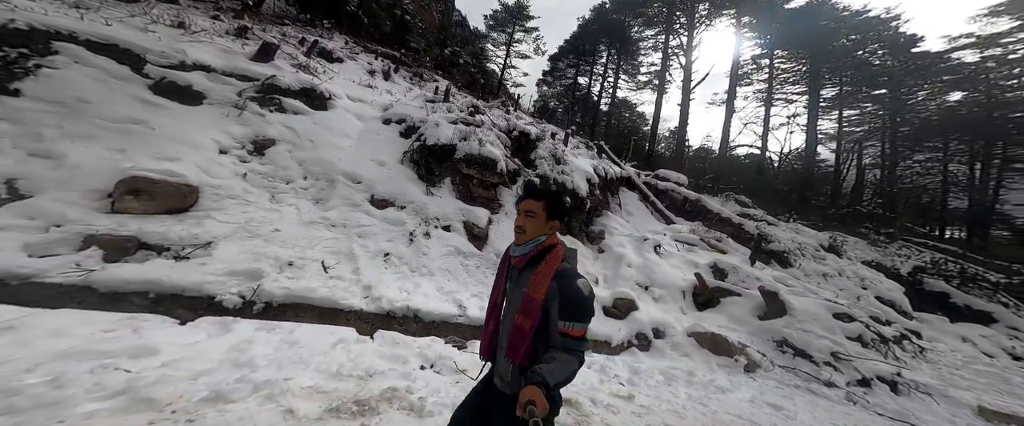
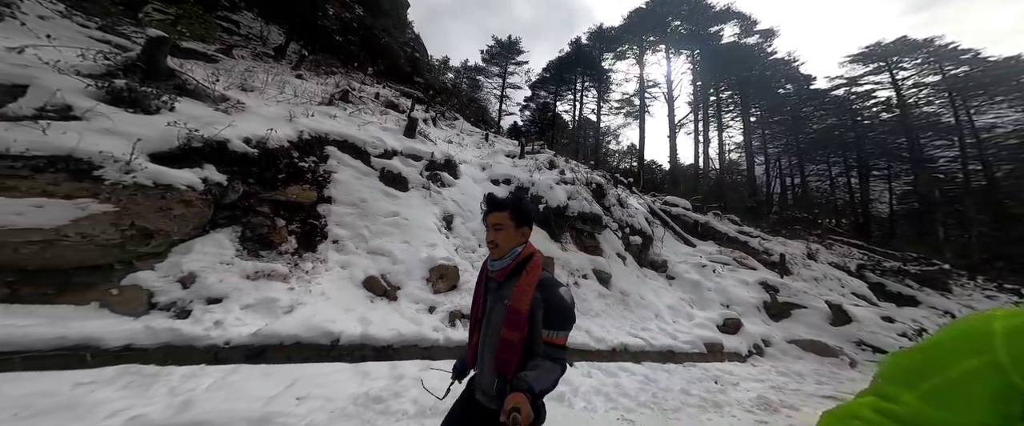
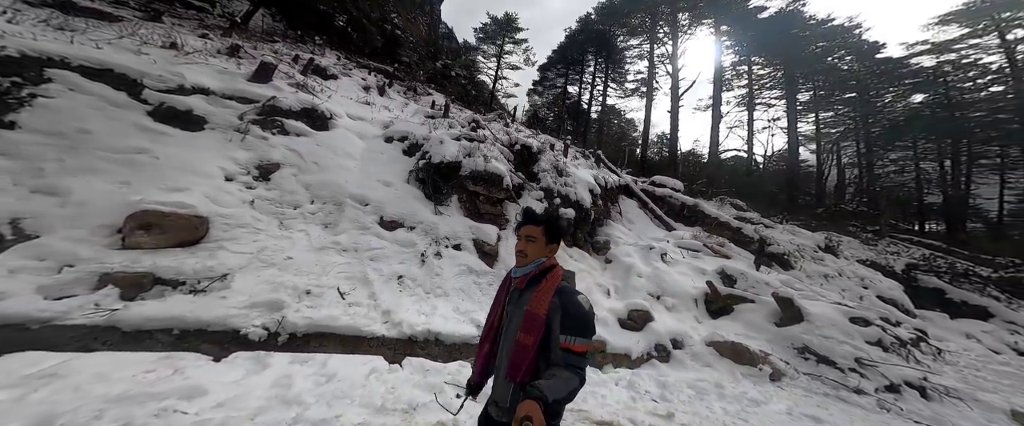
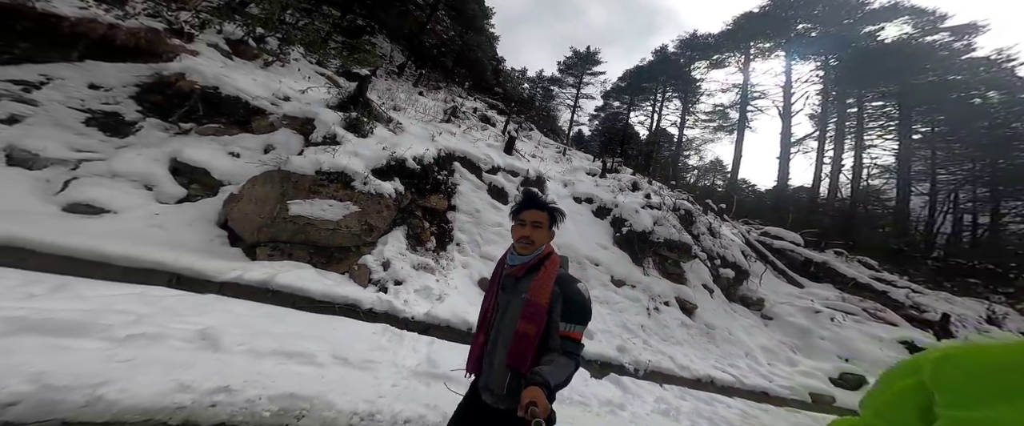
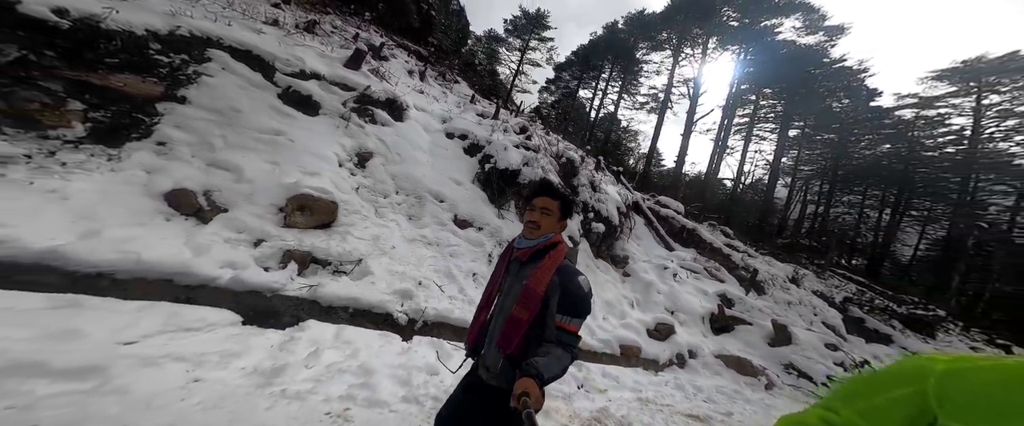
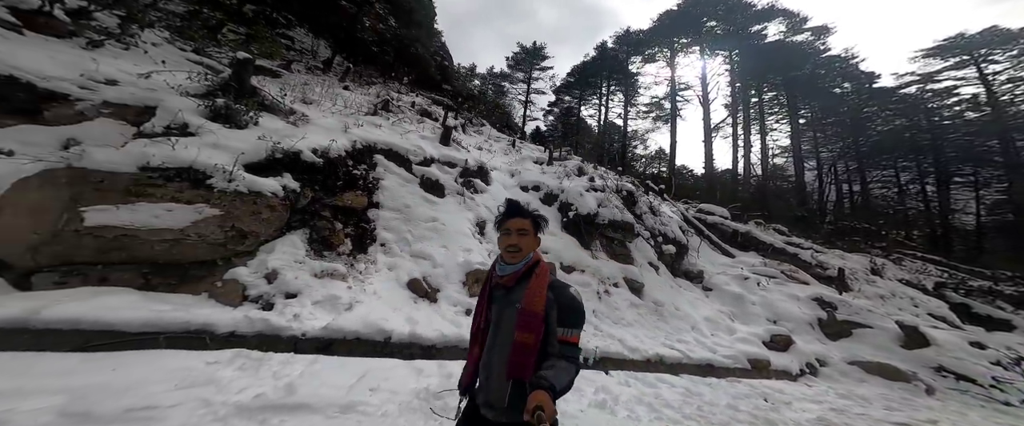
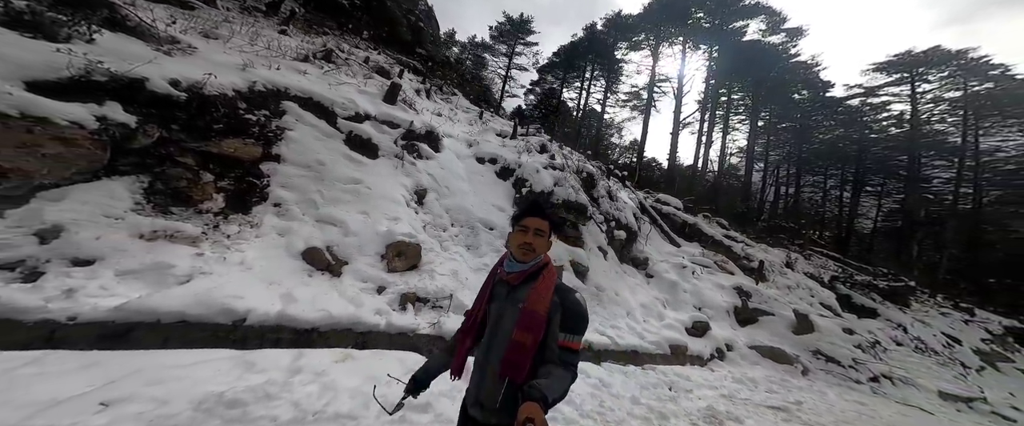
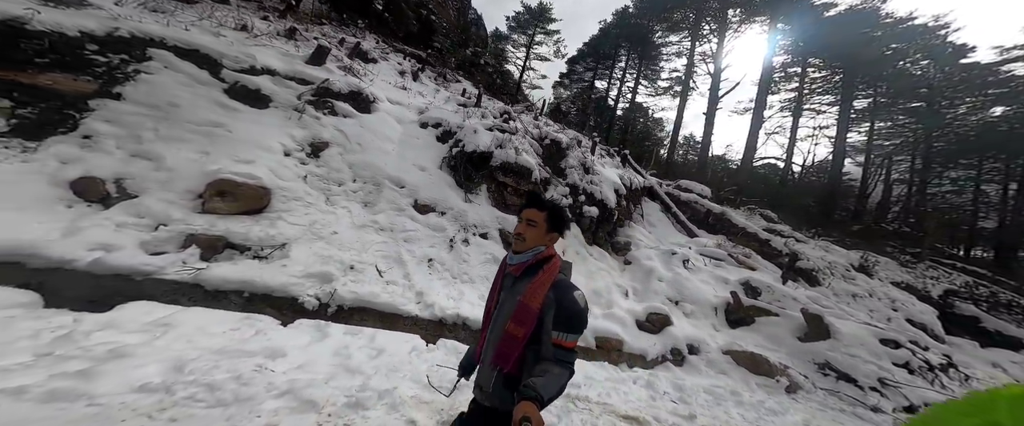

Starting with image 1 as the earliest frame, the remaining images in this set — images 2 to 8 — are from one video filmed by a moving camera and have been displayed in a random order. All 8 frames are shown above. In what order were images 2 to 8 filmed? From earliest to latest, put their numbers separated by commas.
3, 8, 5, 7, 2, 6, 4
